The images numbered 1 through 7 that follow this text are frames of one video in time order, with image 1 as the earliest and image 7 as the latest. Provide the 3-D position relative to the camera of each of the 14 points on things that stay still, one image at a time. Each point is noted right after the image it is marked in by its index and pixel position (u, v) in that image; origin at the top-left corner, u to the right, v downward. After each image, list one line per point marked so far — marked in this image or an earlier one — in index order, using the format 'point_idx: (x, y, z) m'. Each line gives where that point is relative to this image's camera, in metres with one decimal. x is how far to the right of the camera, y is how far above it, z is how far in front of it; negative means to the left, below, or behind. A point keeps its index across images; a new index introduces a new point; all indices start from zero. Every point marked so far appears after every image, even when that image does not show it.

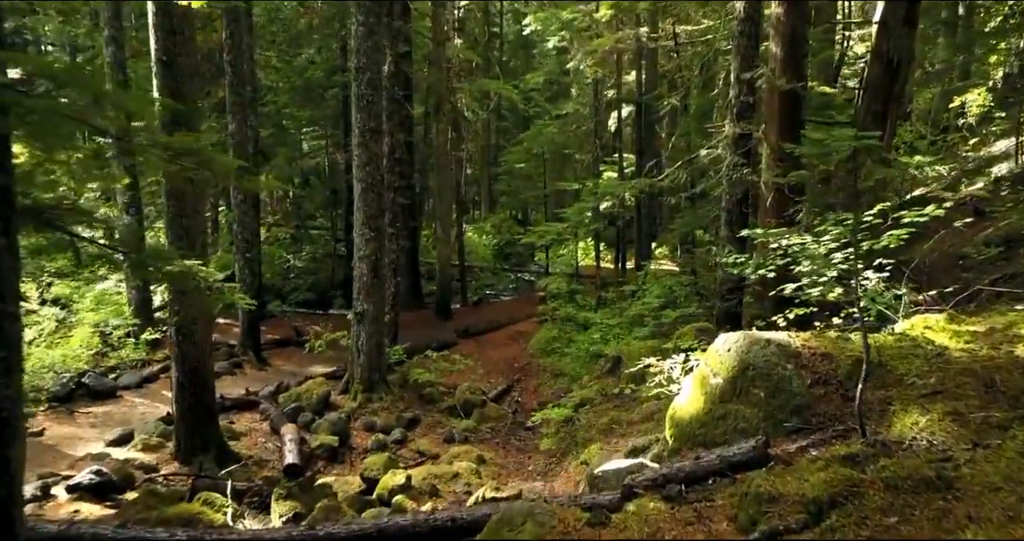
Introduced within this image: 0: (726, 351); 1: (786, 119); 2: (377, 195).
0: (+1.8, -0.7, +5.5) m
1: (+3.6, +2.0, +8.8) m
2: (-2.2, +1.2, +11.0) m
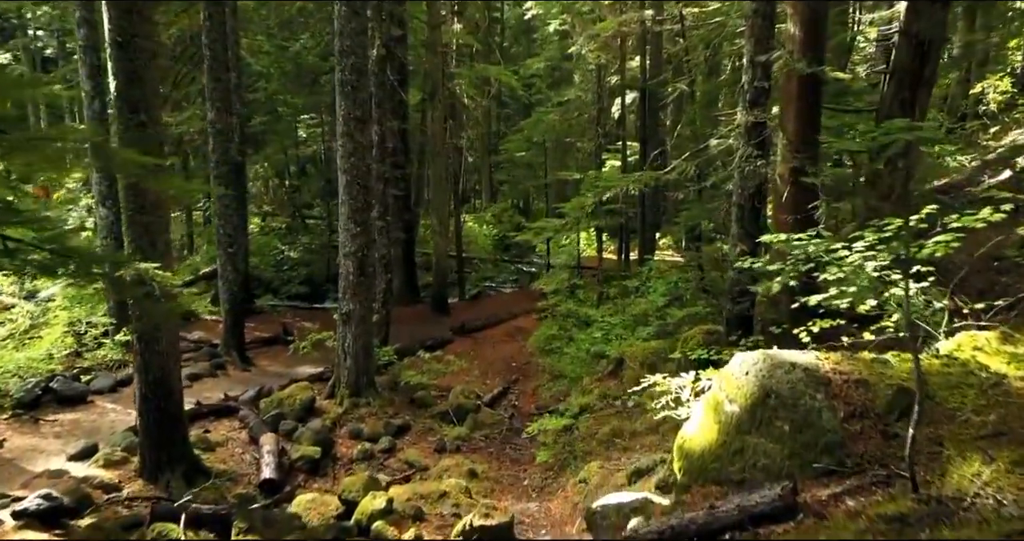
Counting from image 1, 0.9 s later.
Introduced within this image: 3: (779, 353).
0: (+1.7, -0.8, +4.8) m
1: (+3.5, +1.9, +8.0) m
2: (-2.3, +1.3, +10.3) m
3: (+2.0, -0.6, +5.1) m
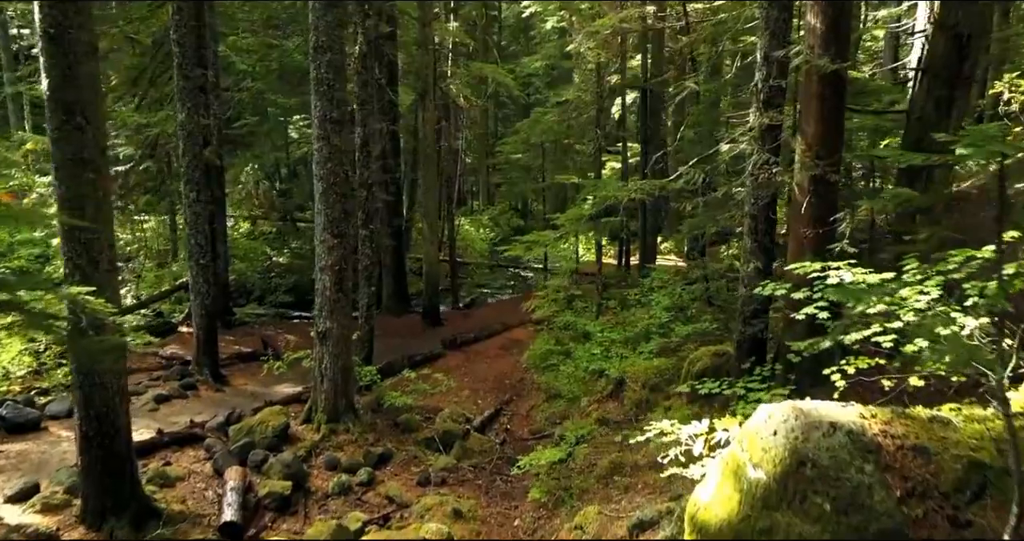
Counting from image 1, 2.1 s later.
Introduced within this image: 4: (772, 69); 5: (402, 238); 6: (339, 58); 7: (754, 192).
0: (+1.5, -1.0, +4.0) m
1: (+3.4, +1.7, +7.2) m
2: (-2.4, +1.1, +9.5) m
3: (+1.9, -0.9, +4.2) m
4: (+2.9, +2.3, +7.6) m
5: (-2.9, +0.8, +17.6) m
6: (-2.4, +2.9, +9.2) m
7: (+2.8, +0.9, +7.7) m
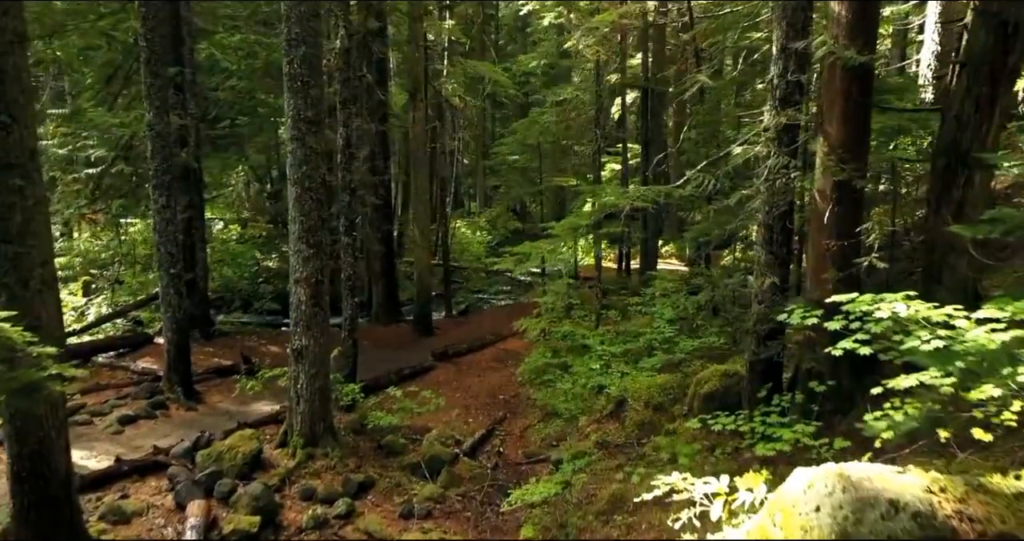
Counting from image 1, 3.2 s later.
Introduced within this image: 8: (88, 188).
0: (+1.4, -1.1, +3.2) m
1: (+3.3, +1.6, +6.5) m
2: (-2.5, +0.9, +8.7) m
3: (+1.8, -1.0, +3.5) m
4: (+2.8, +2.1, +6.9) m
5: (-3.0, +0.7, +16.8) m
6: (-2.5, +2.8, +8.5) m
7: (+2.7, +0.7, +6.9) m
8: (-8.9, +1.7, +14.0) m
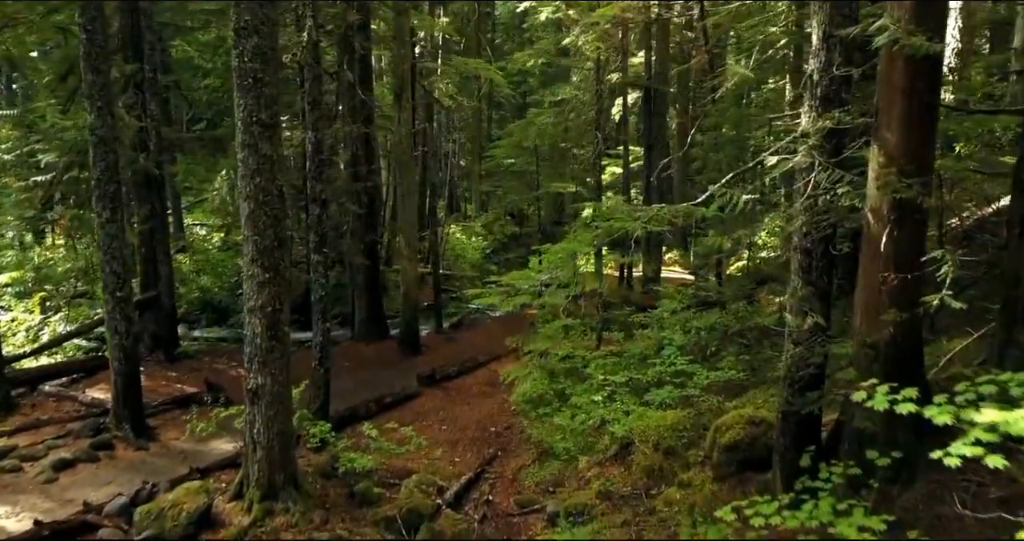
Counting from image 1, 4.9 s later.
0: (+1.3, -1.4, +2.0) m
1: (+3.2, +1.3, +5.2) m
2: (-2.7, +0.6, +7.5) m
3: (+1.7, -1.3, +2.2) m
4: (+2.7, +1.8, +5.6) m
5: (-3.1, +0.4, +15.6) m
6: (-2.6, +2.5, +7.2) m
7: (+2.6, +0.4, +5.7) m
8: (-9.0, +1.4, +12.8) m
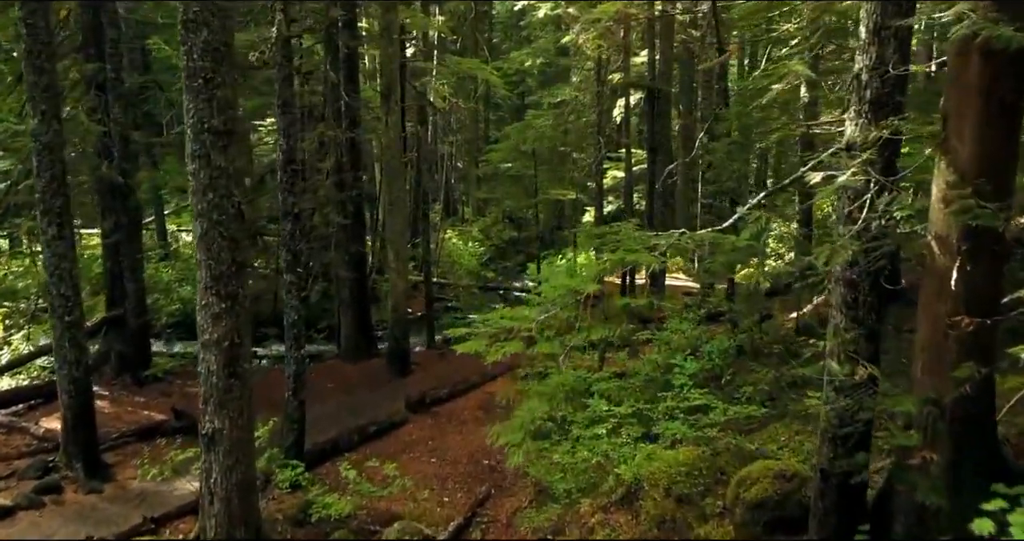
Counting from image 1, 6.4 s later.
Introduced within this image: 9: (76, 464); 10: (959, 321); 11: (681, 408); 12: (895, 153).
0: (+1.2, -1.7, +1.0) m
1: (+3.1, +1.0, +4.3) m
2: (-2.7, +0.3, +6.5) m
3: (+1.6, -1.6, +1.3) m
4: (+2.6, +1.6, +4.7) m
5: (-3.2, +0.1, +14.6) m
6: (-2.7, +2.2, +6.3) m
7: (+2.5, +0.2, +4.8) m
8: (-9.1, +1.1, +11.8) m
9: (-5.7, -2.5, +8.8) m
10: (+2.9, -0.3, +4.4) m
11: (+2.3, -1.9, +9.1) m
12: (+2.8, +0.8, +4.8) m
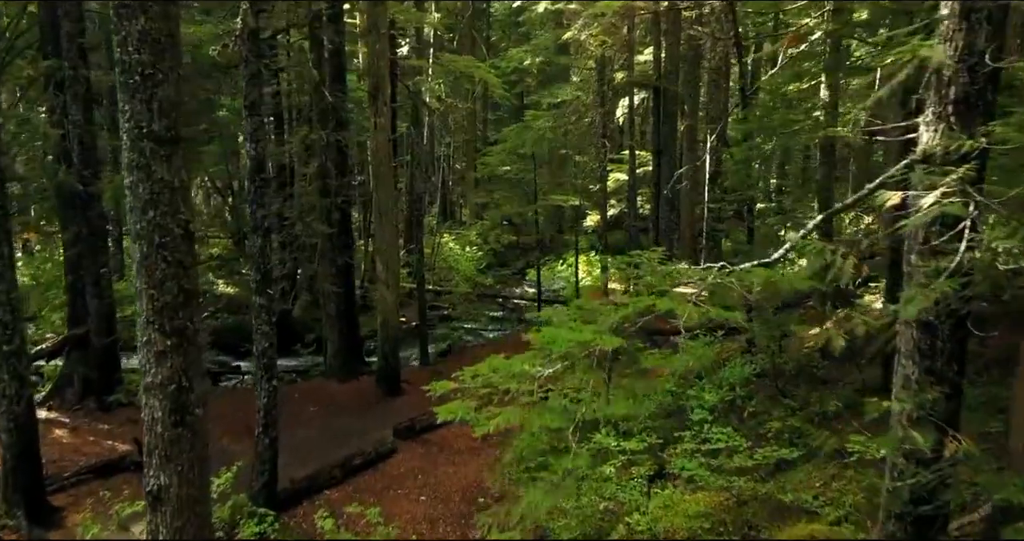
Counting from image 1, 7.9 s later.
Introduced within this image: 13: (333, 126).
0: (+1.2, -2.0, 0.0) m
1: (+3.1, +0.7, +3.3) m
2: (-2.8, +0.1, +5.5) m
3: (+1.6, -1.9, +0.3) m
4: (+2.6, +1.3, +3.7) m
5: (-3.3, -0.2, +13.6) m
6: (-2.7, +1.9, +5.3) m
7: (+2.5, -0.1, +3.8) m
8: (-9.1, +0.9, +10.8) m
9: (-5.8, -2.8, +7.8) m
10: (+2.9, -0.6, +3.4) m
11: (+2.3, -2.1, +8.1) m
12: (+2.8, +0.6, +3.8) m
13: (-3.4, +2.8, +12.7) m
